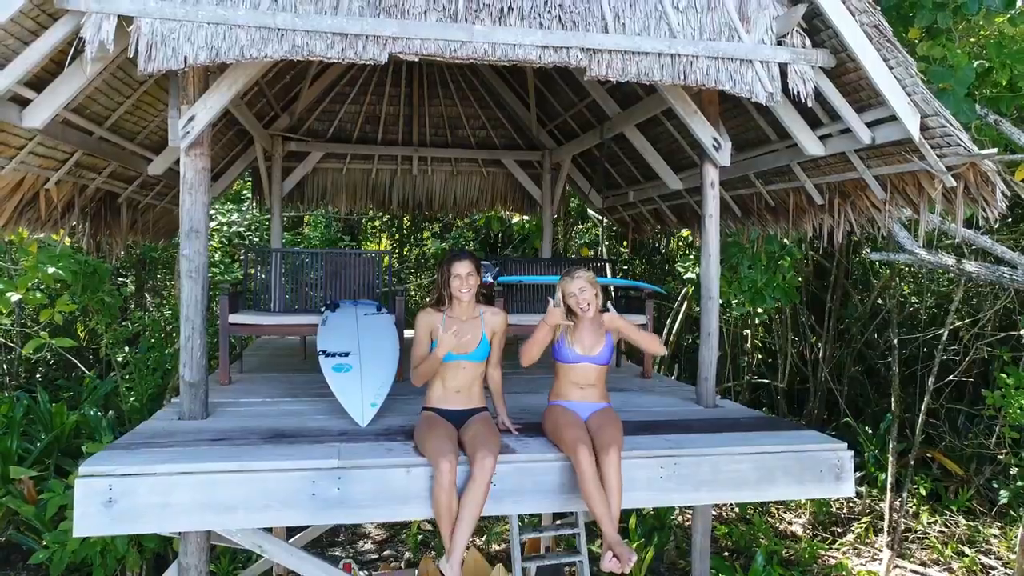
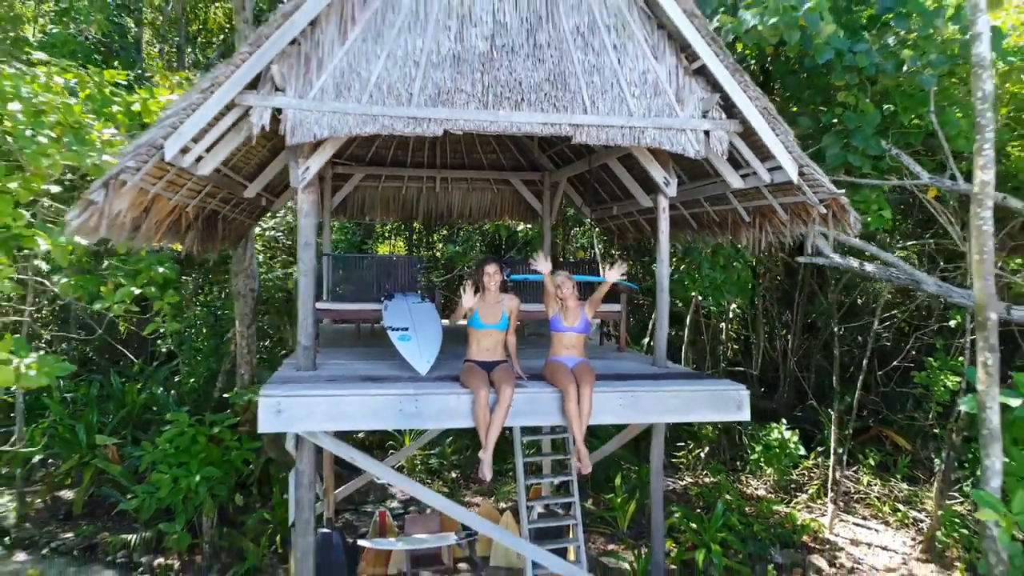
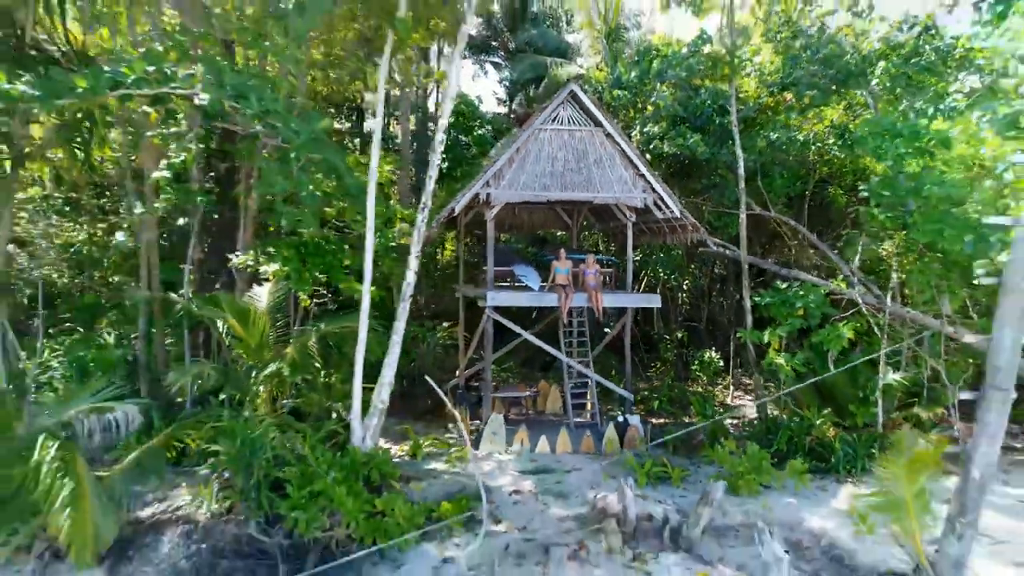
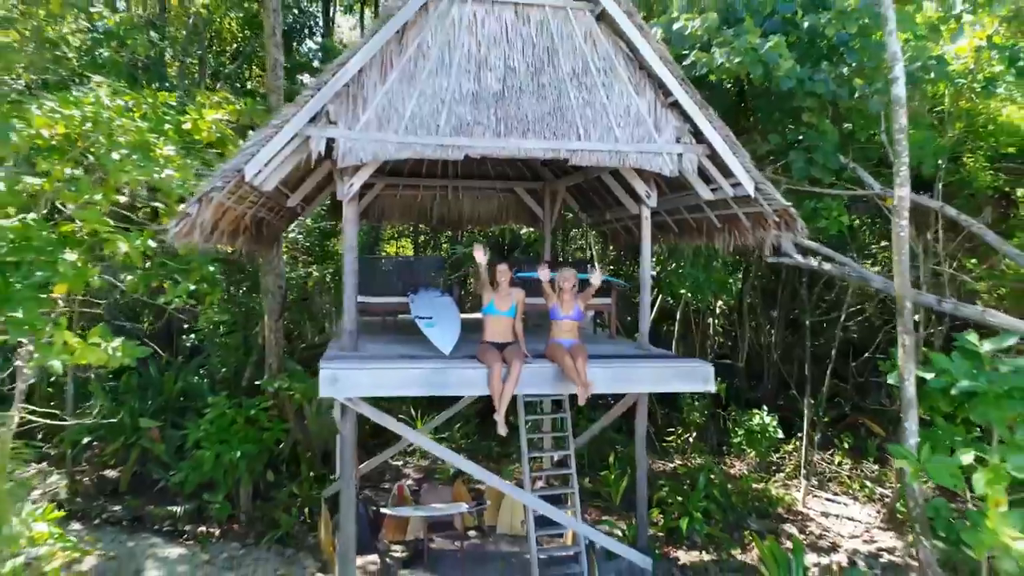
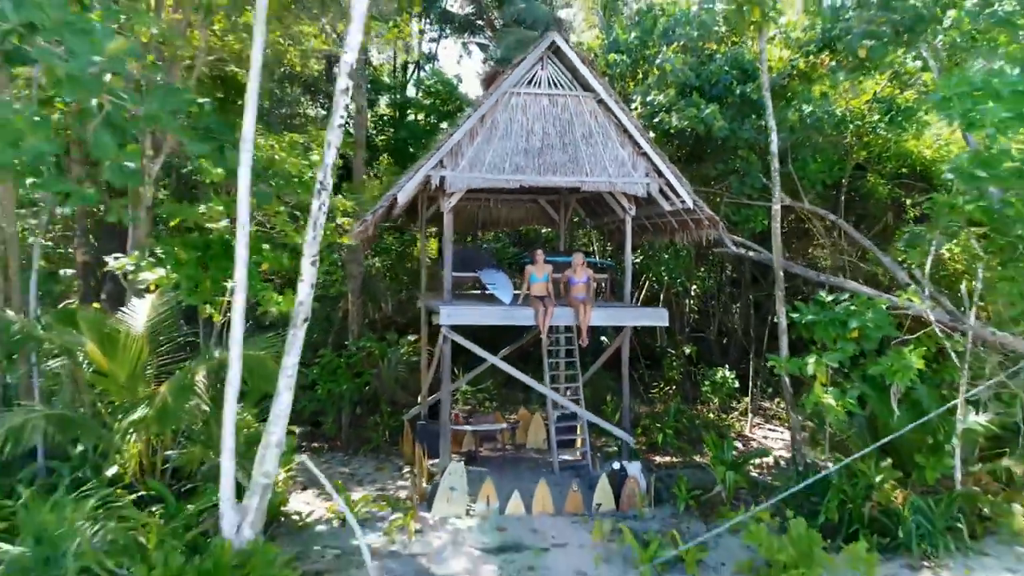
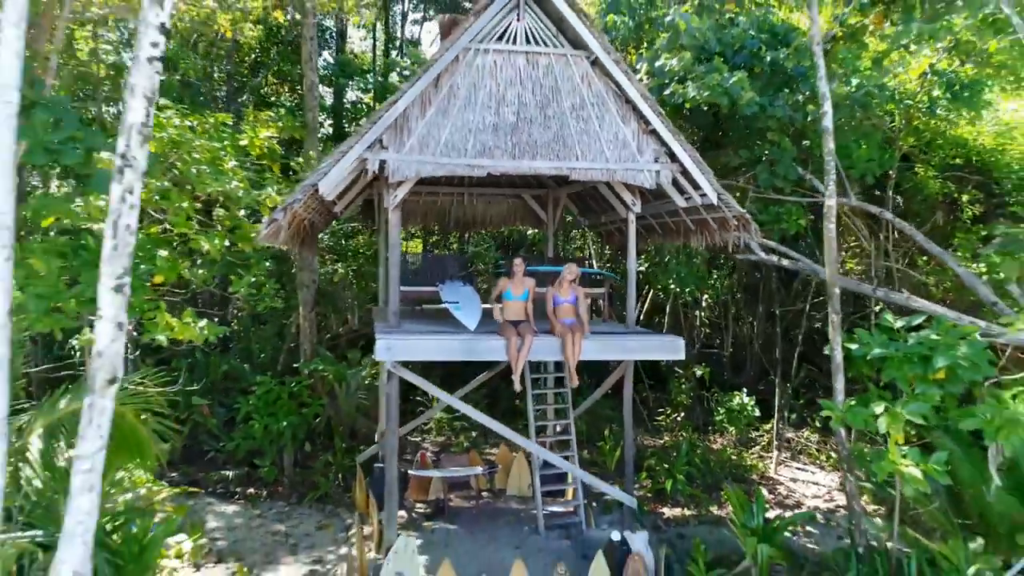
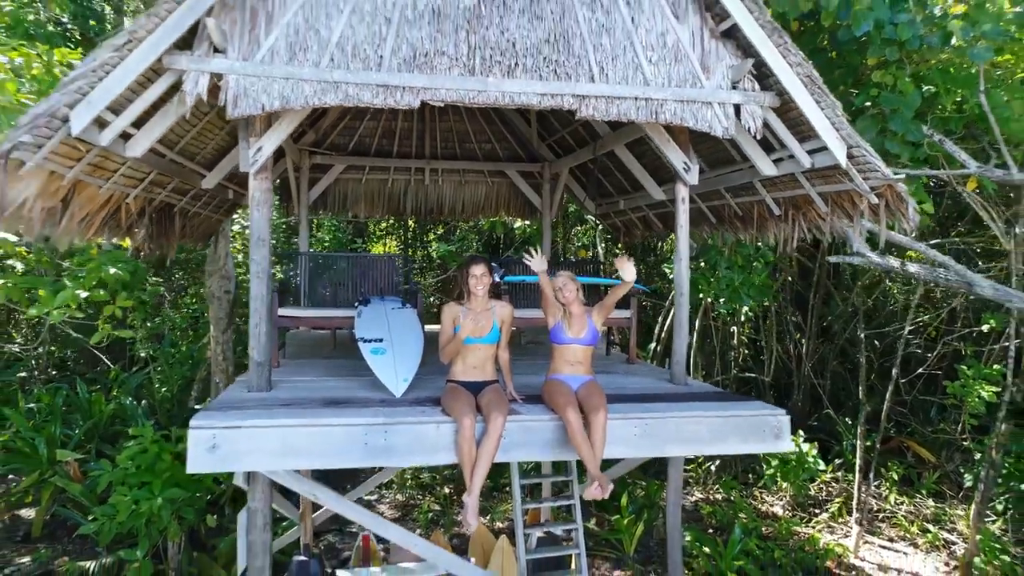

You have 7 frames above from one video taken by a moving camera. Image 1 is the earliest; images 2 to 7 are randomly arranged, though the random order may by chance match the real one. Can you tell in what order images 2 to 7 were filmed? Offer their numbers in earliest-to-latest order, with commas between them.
7, 2, 4, 6, 5, 3
